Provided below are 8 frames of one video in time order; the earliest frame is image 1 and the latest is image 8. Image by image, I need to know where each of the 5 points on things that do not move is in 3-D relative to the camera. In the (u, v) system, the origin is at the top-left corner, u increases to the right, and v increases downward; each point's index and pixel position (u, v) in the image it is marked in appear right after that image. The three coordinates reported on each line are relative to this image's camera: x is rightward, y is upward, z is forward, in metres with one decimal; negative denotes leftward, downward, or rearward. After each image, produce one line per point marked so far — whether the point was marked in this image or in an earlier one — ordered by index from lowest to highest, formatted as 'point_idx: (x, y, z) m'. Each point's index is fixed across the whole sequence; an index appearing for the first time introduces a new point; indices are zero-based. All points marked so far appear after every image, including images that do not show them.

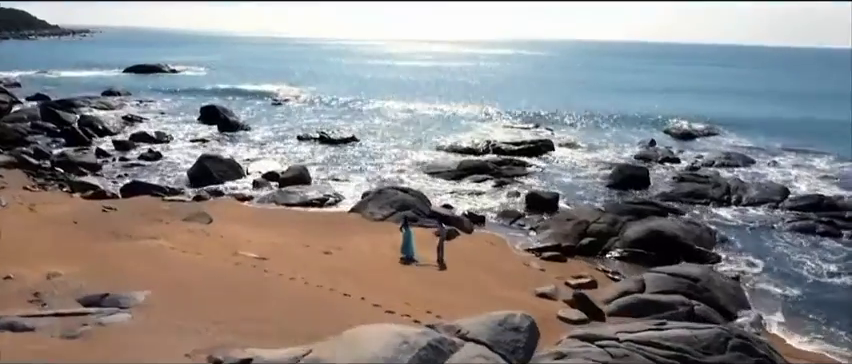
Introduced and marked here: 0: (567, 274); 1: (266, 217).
0: (+3.6, -2.3, +16.4) m
1: (-4.9, -1.1, +19.8) m
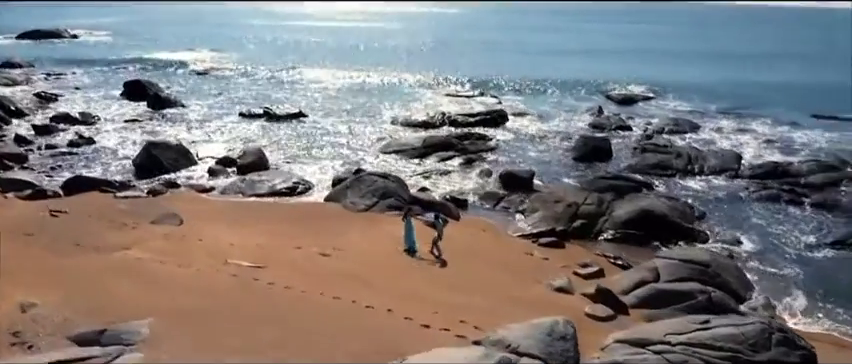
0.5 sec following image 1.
0: (+3.6, -2.0, +16.1) m
1: (-5.2, -0.9, +18.3) m
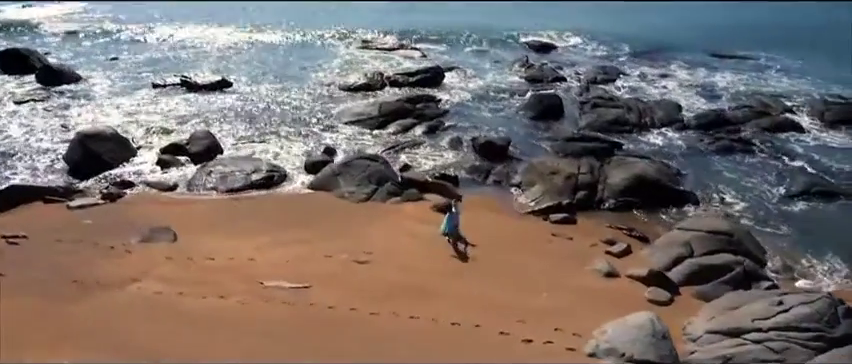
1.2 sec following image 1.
0: (+4.2, -1.4, +16.2) m
1: (-4.9, -0.9, +16.5) m
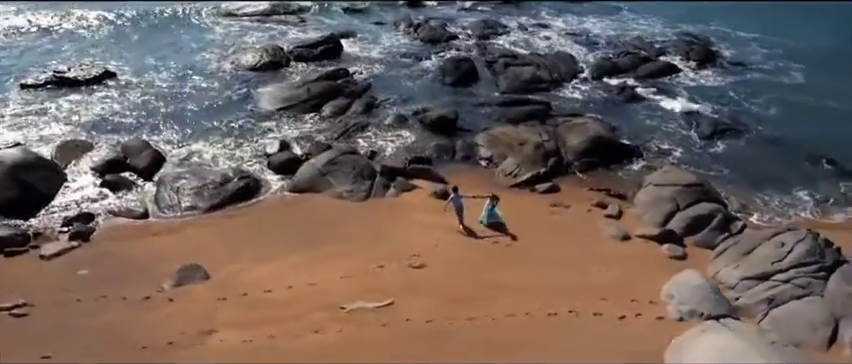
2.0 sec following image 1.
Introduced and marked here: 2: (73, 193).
0: (+4.4, -0.6, +17.9) m
1: (-4.4, -1.4, +15.6) m
2: (-9.6, -0.3, +17.9) m
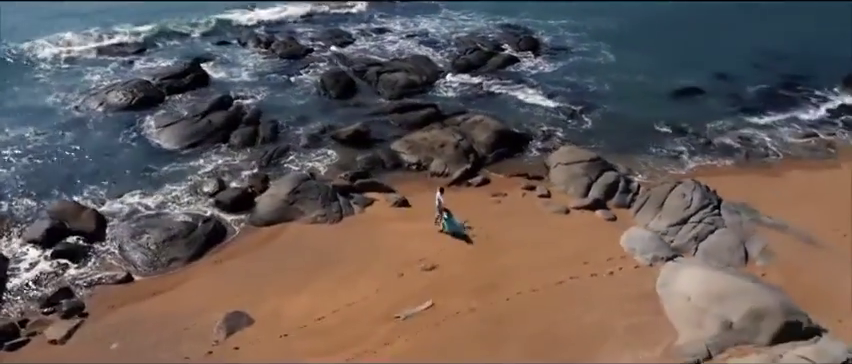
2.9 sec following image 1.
0: (+3.0, -0.2, +21.2) m
1: (-4.3, -2.4, +16.2) m
2: (-10.1, -2.3, +16.6) m
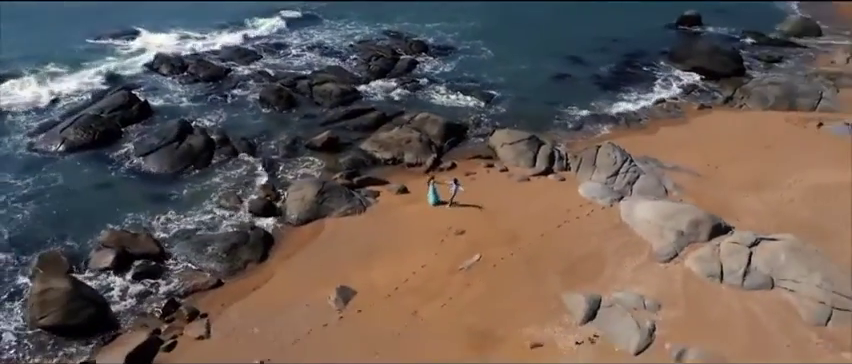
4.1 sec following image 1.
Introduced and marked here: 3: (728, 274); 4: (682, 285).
0: (+2.3, +0.6, +26.6) m
1: (-3.1, -2.5, +19.9) m
2: (-8.7, -3.2, +18.7) m
3: (+8.3, -2.6, +18.0) m
4: (+7.0, -2.8, +17.9) m
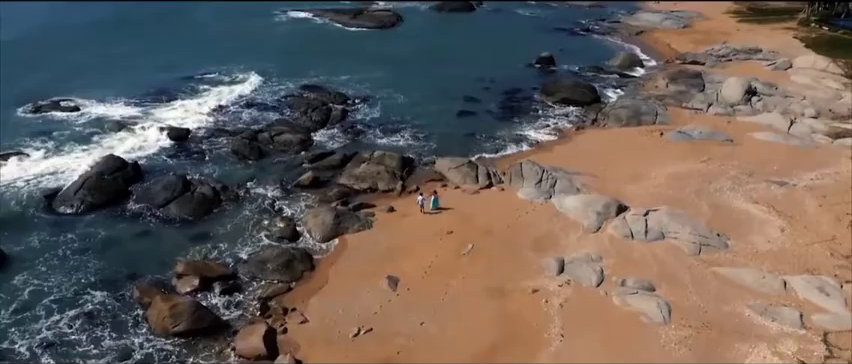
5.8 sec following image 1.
0: (+0.8, -0.3, +34.7) m
1: (-2.6, -3.4, +26.8) m
2: (-7.7, -4.6, +24.3) m
3: (+8.9, -2.2, +27.6) m
4: (+7.7, -2.6, +27.2) m
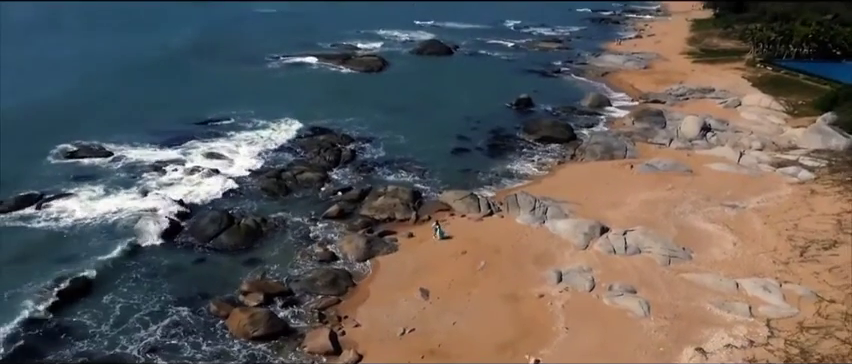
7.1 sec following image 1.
0: (+1.4, -2.1, +40.5) m
1: (-1.5, -4.9, +32.3) m
2: (-6.5, -6.0, +29.5) m
3: (+9.9, -3.5, +33.7) m
4: (+8.7, -3.9, +33.3) m
